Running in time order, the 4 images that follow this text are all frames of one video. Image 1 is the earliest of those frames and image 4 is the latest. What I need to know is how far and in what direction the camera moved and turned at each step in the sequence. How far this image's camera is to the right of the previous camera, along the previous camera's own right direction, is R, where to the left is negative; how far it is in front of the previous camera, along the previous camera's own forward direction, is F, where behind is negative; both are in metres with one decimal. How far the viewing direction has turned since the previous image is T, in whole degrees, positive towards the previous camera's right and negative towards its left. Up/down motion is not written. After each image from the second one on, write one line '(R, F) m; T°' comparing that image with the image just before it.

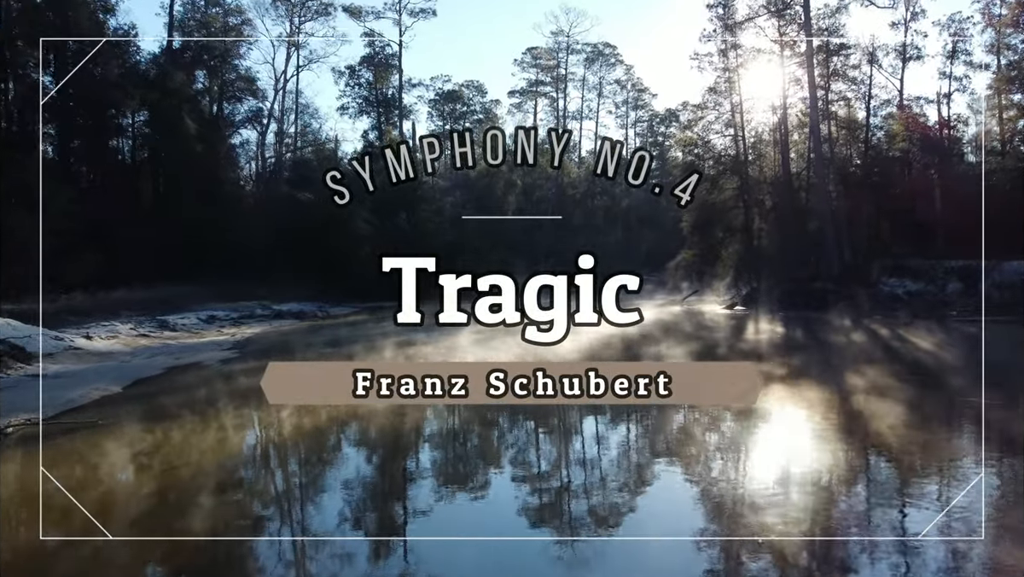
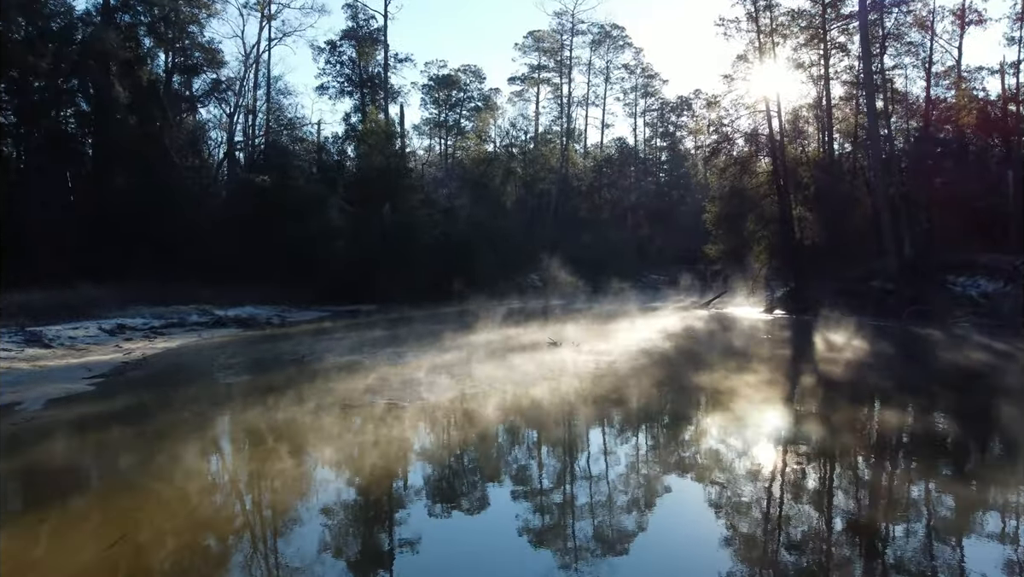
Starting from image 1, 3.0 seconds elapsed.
(0.0, +1.1) m; 0°
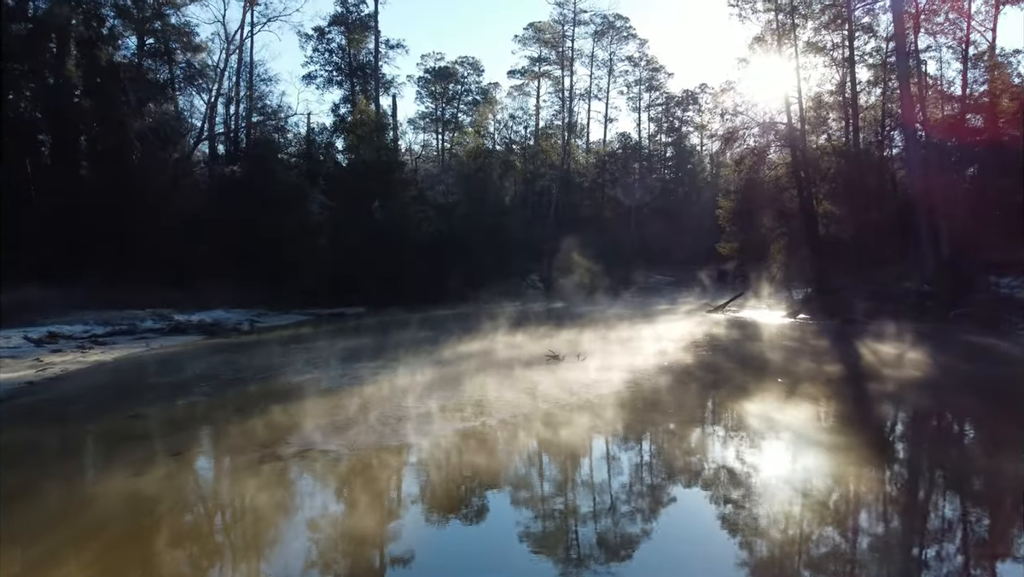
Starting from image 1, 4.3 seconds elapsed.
(0.0, +0.5) m; 0°
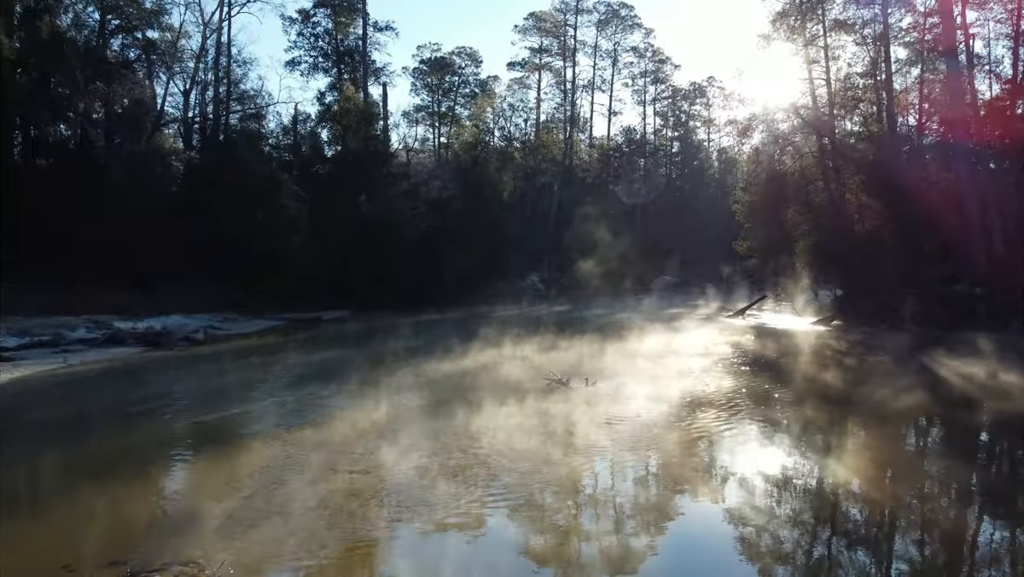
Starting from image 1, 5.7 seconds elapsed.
(0.0, +0.6) m; 0°
